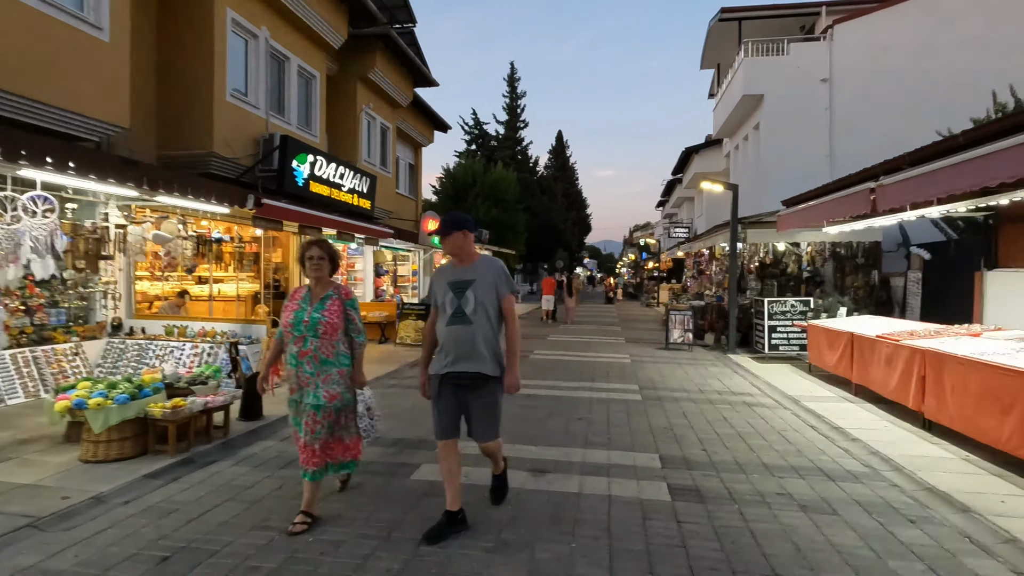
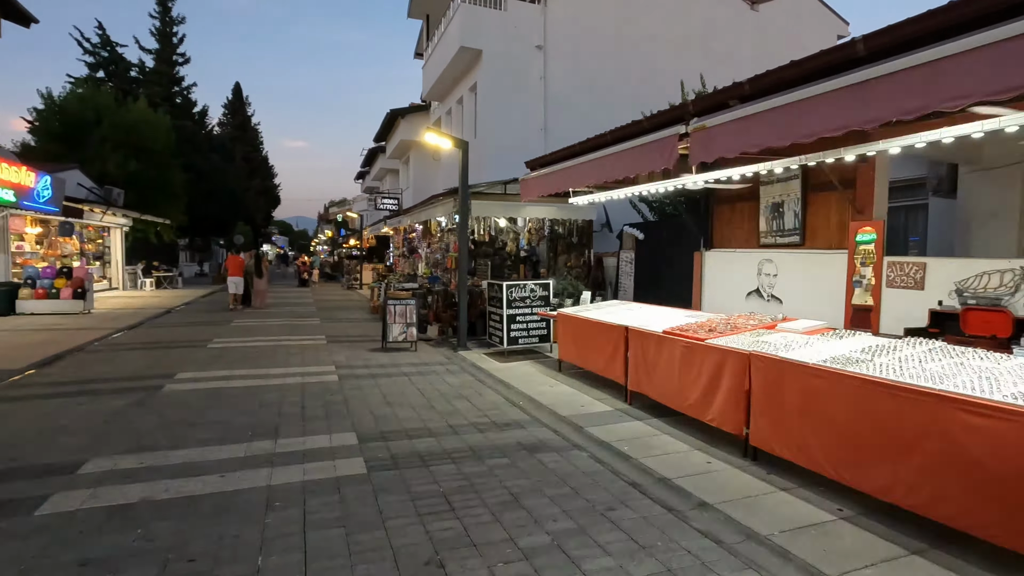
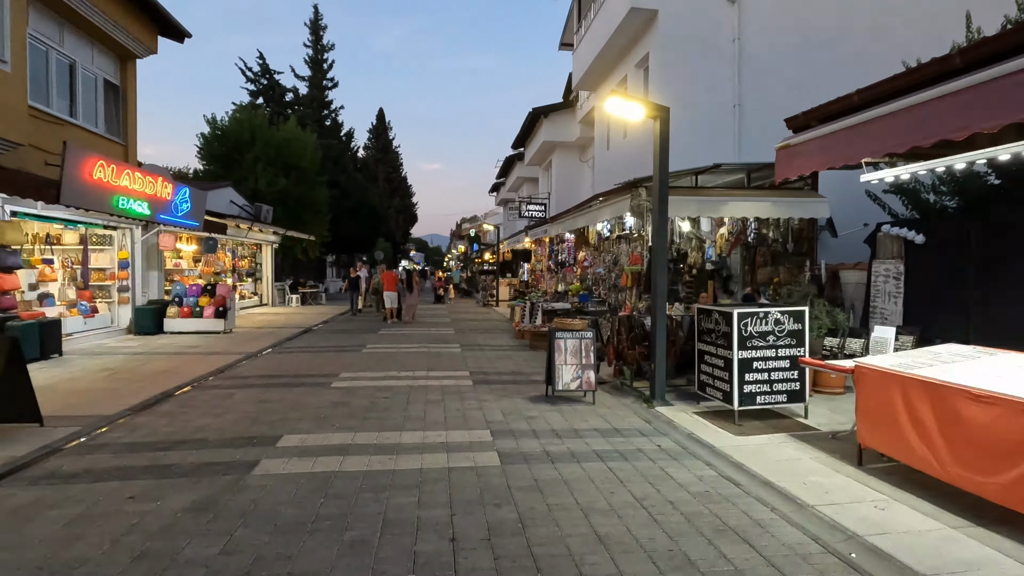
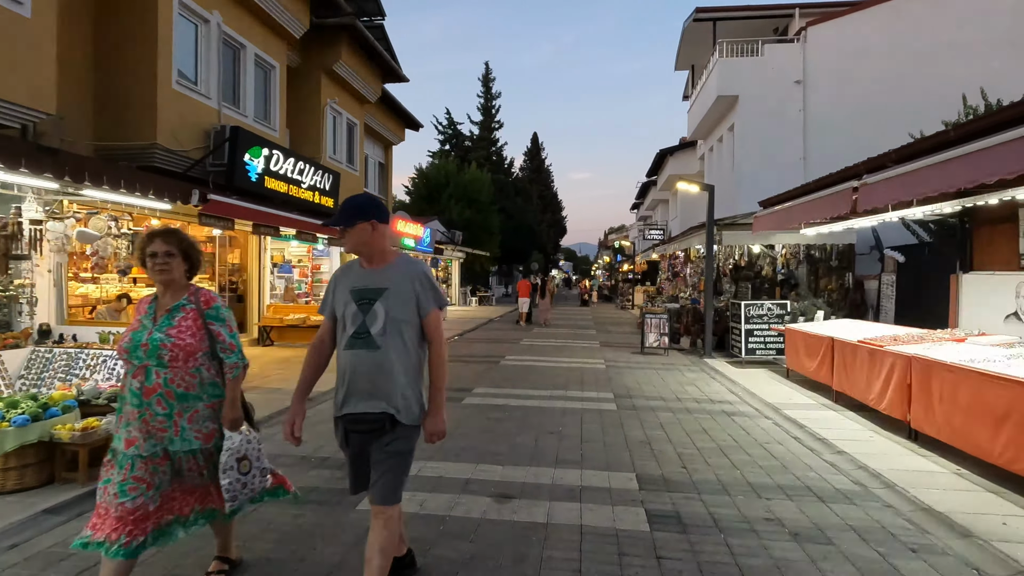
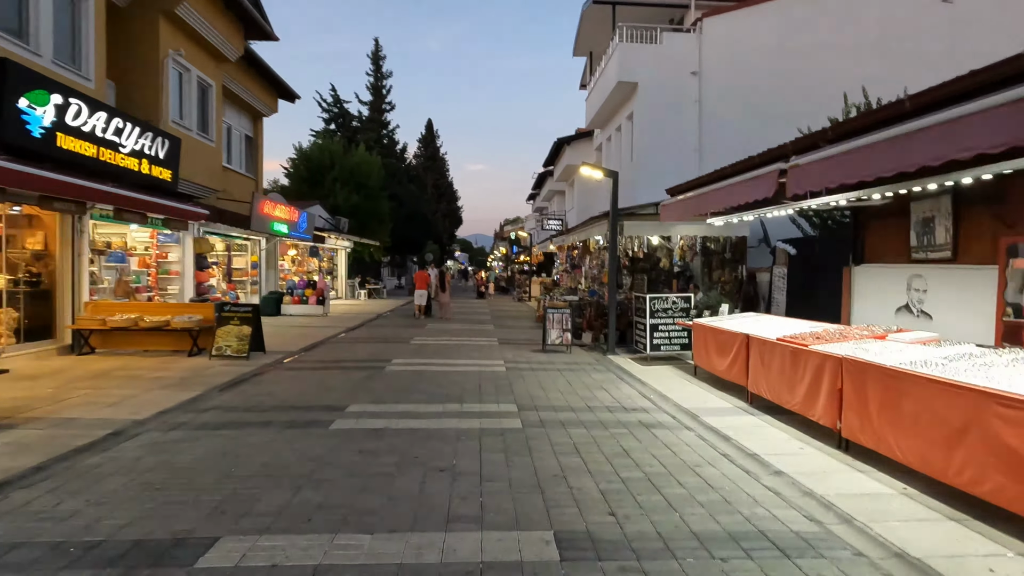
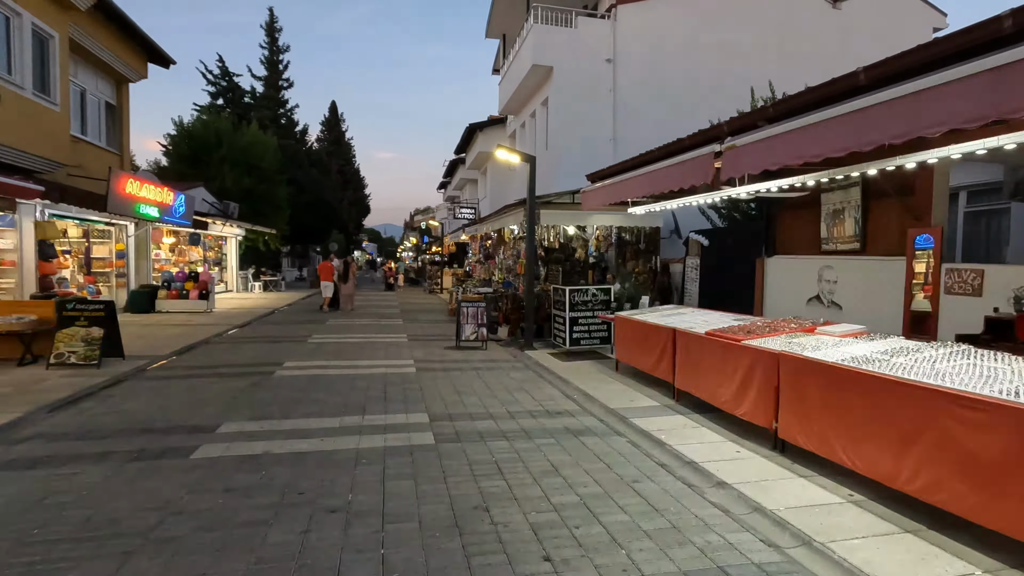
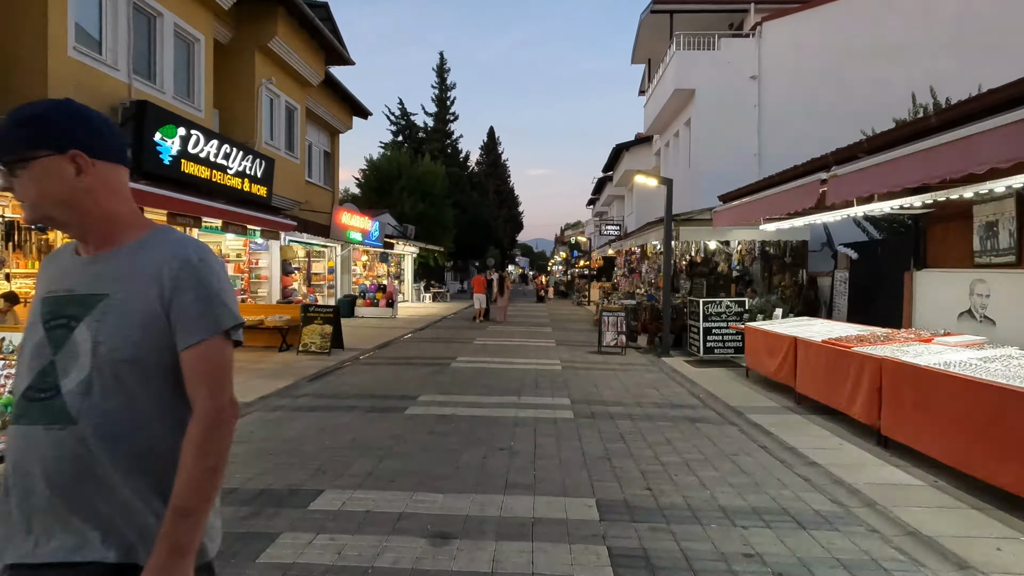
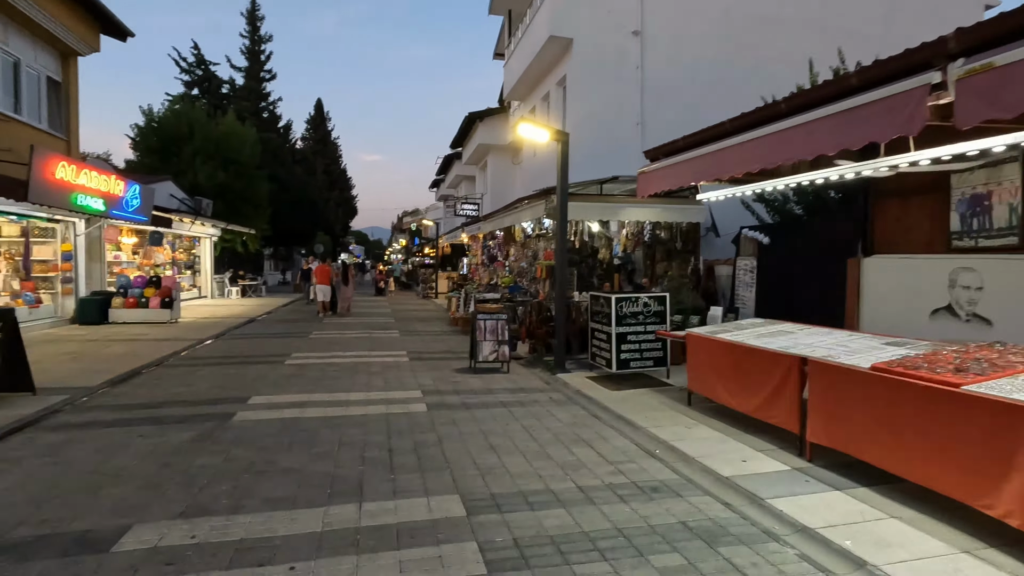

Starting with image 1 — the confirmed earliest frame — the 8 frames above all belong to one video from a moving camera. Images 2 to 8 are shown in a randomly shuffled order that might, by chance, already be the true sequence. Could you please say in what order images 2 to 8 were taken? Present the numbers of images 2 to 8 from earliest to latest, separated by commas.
4, 7, 5, 6, 2, 8, 3
